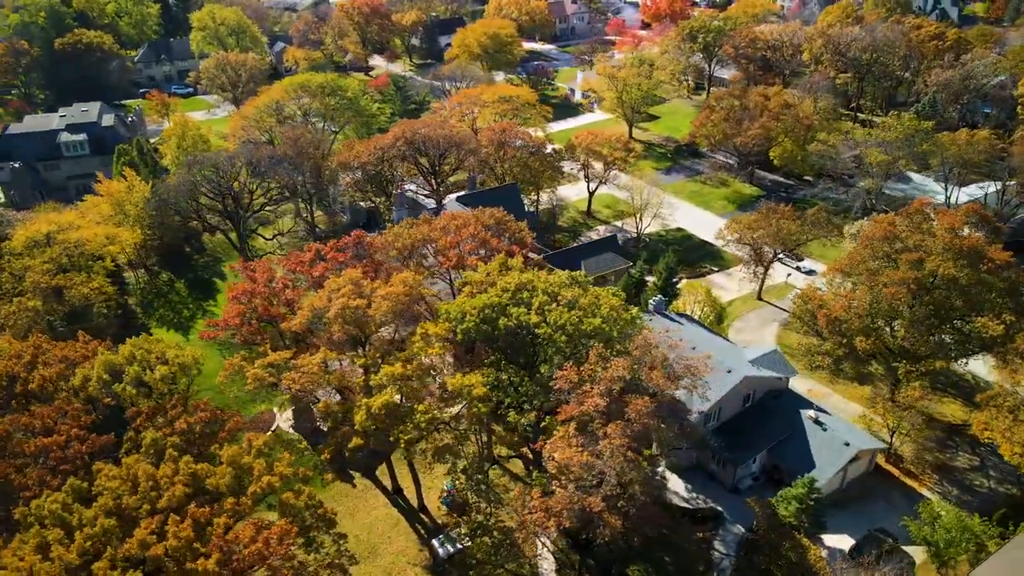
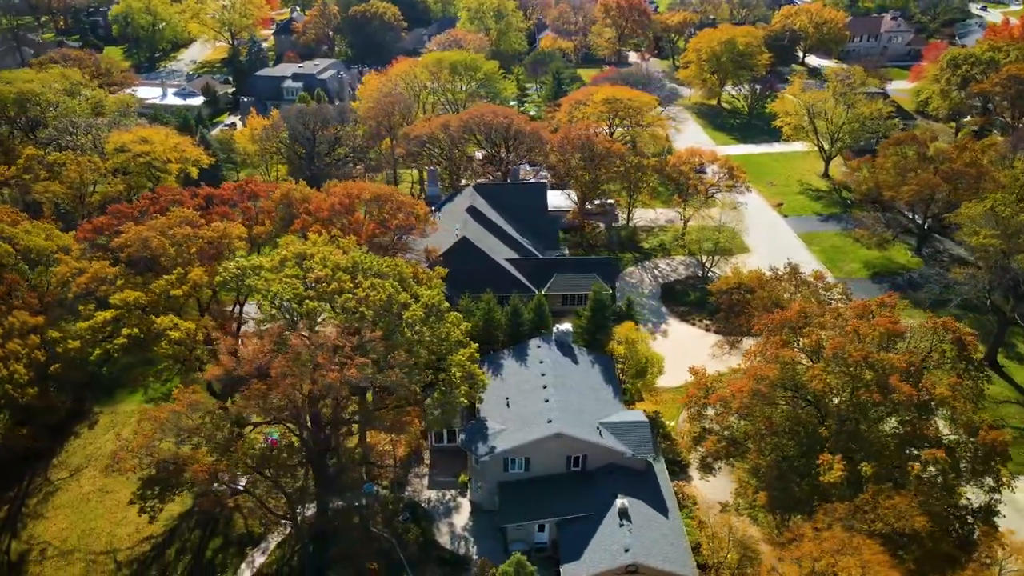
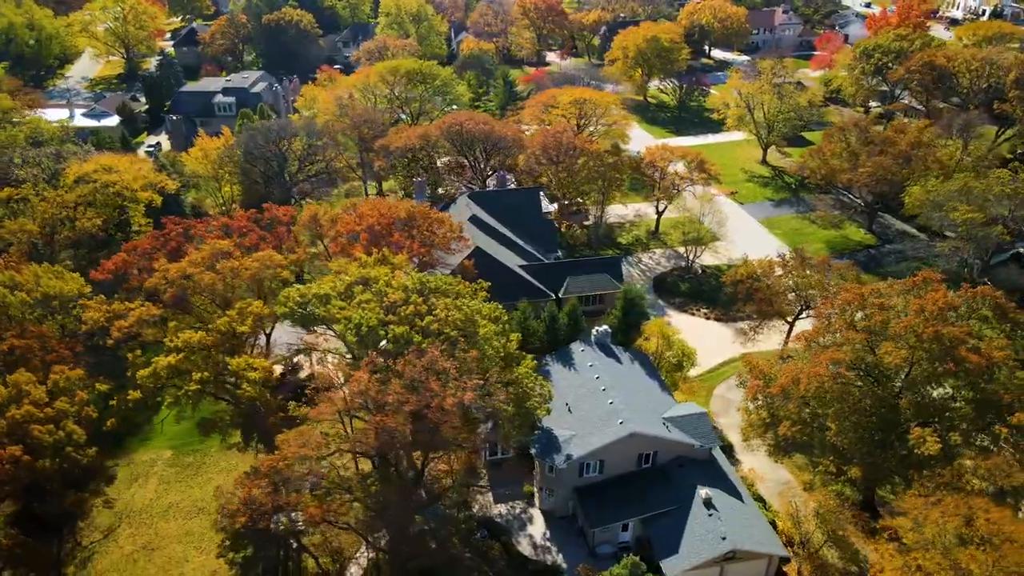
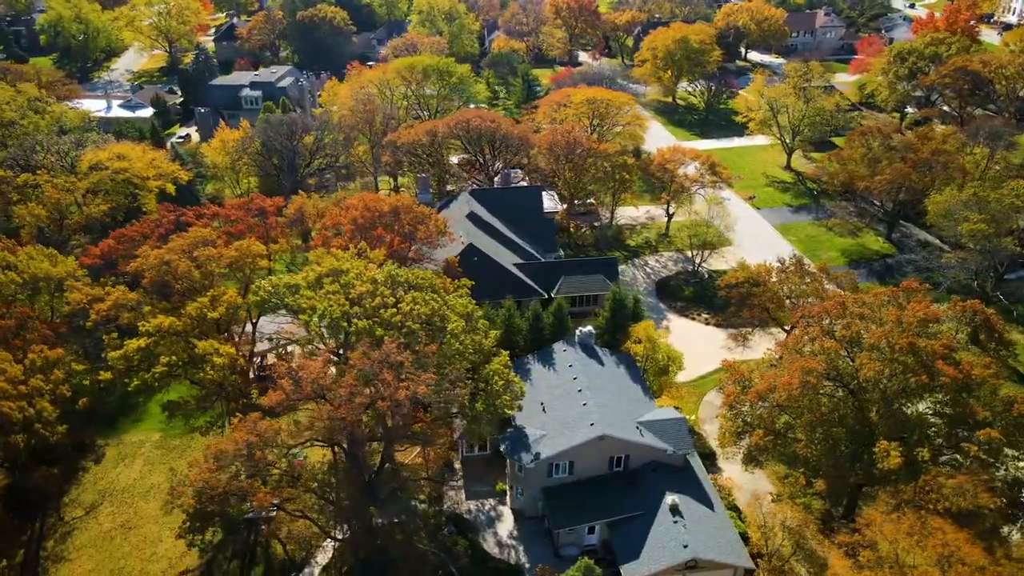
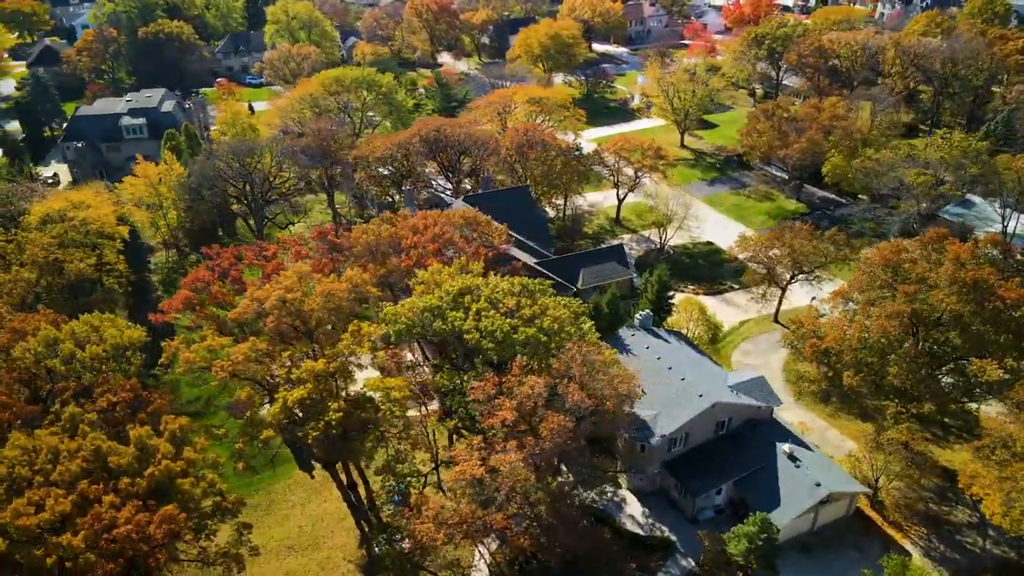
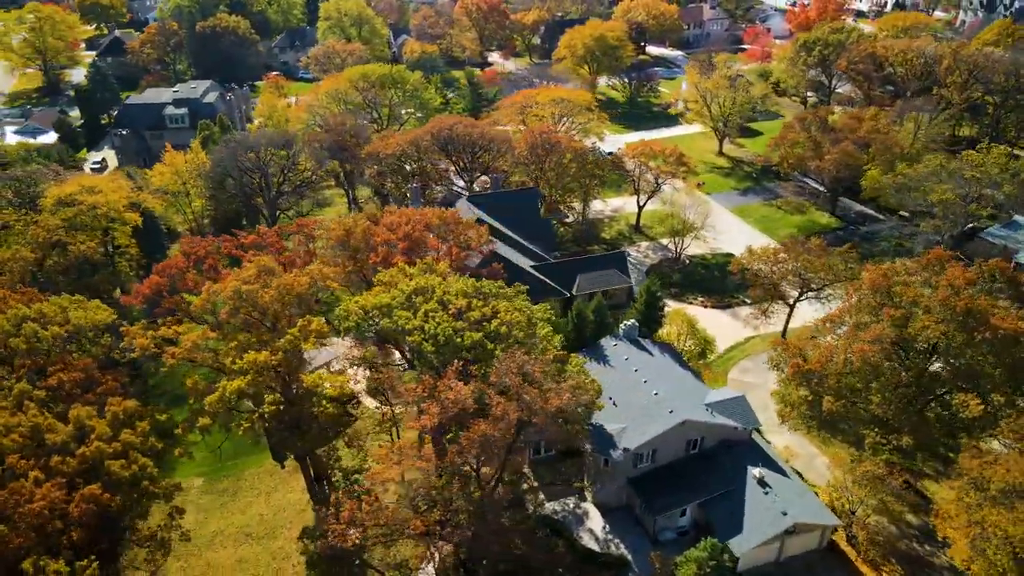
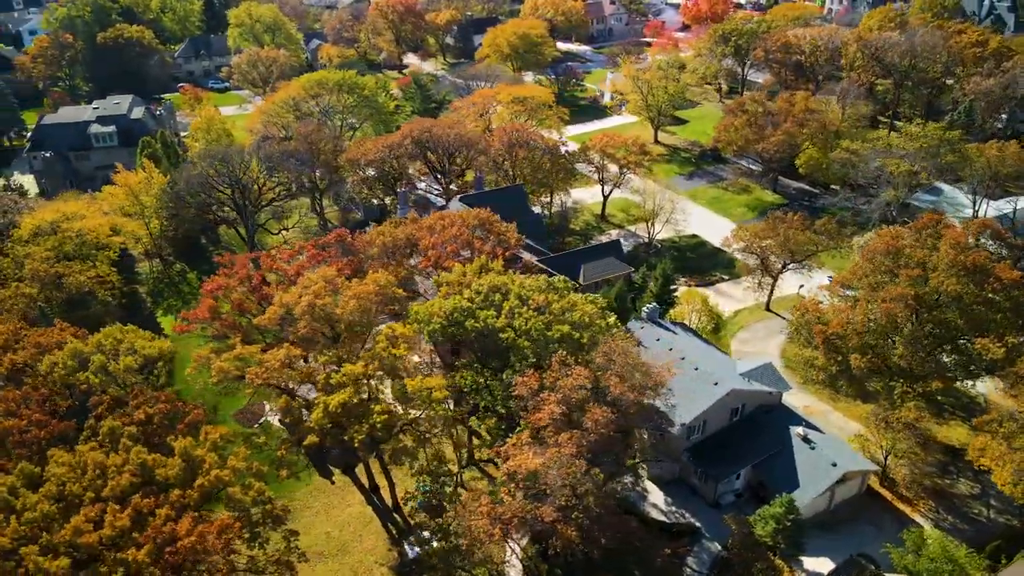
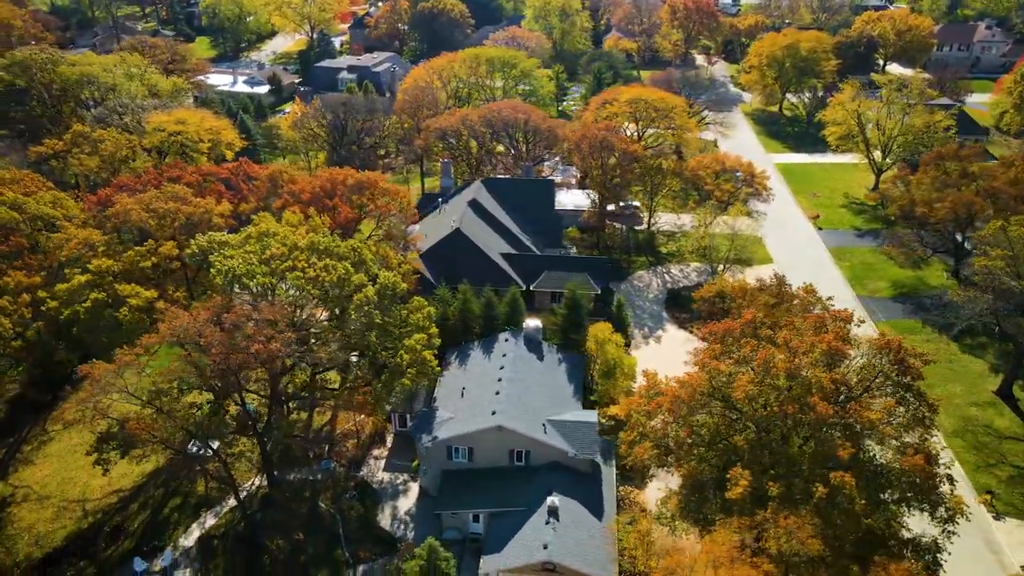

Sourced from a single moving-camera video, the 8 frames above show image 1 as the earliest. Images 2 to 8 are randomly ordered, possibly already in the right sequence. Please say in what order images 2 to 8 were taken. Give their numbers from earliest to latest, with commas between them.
7, 5, 6, 3, 4, 2, 8
